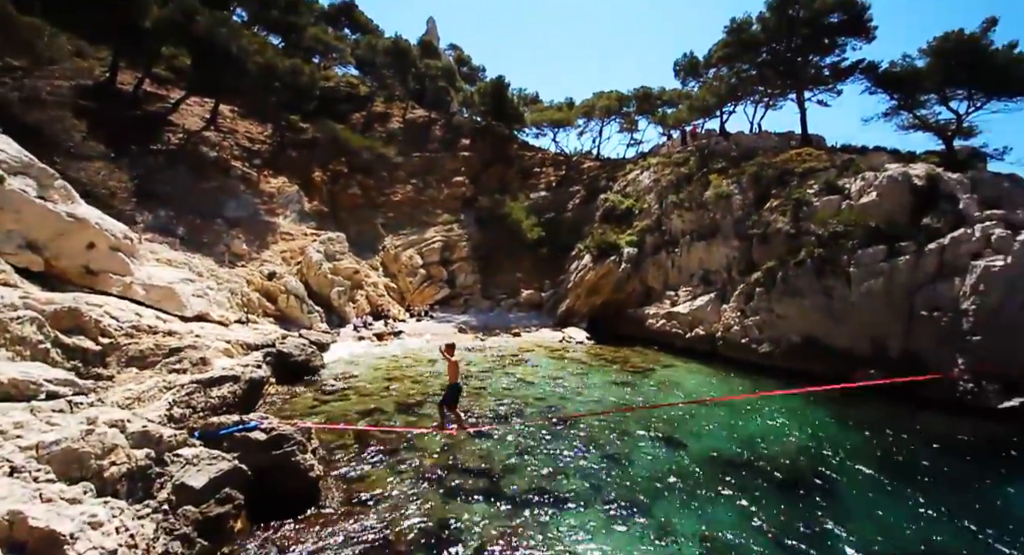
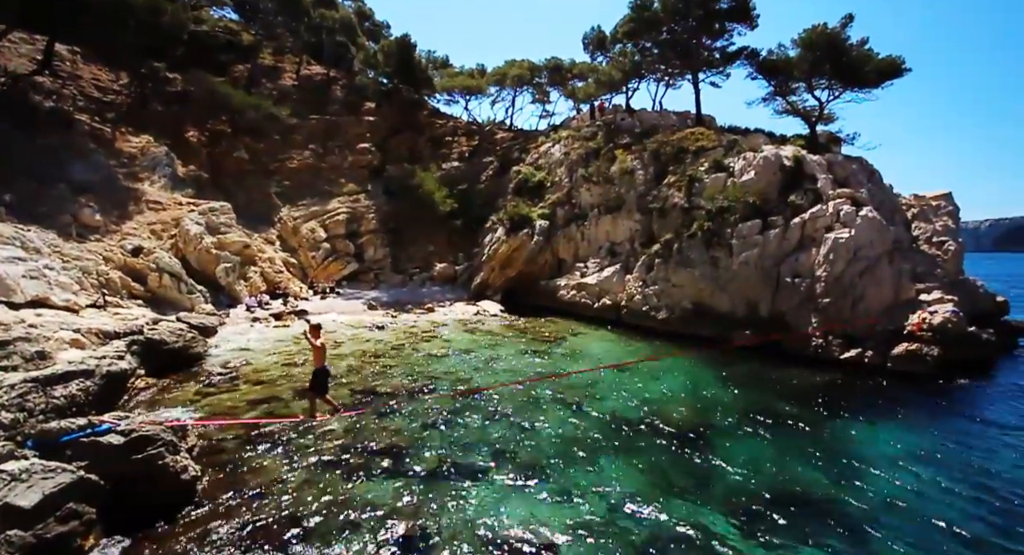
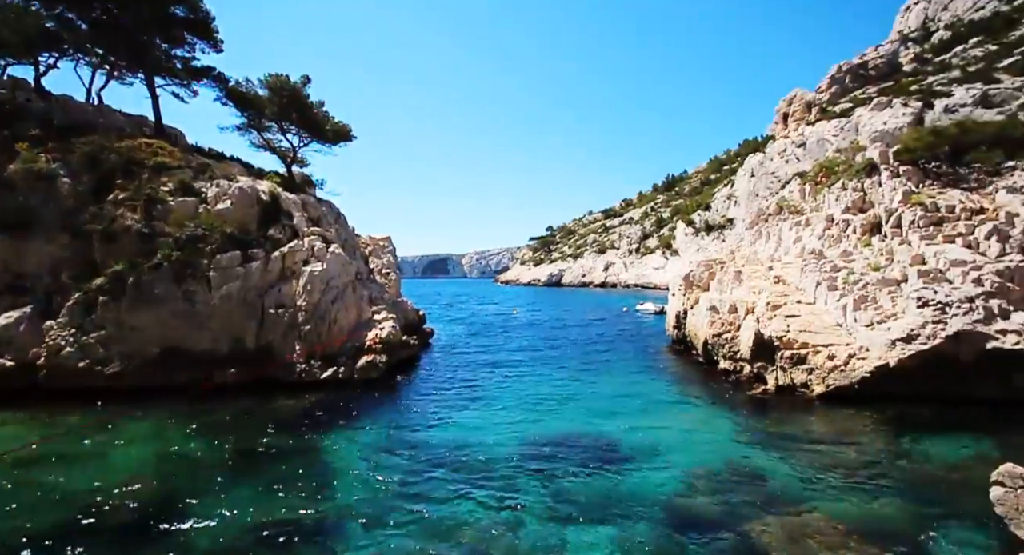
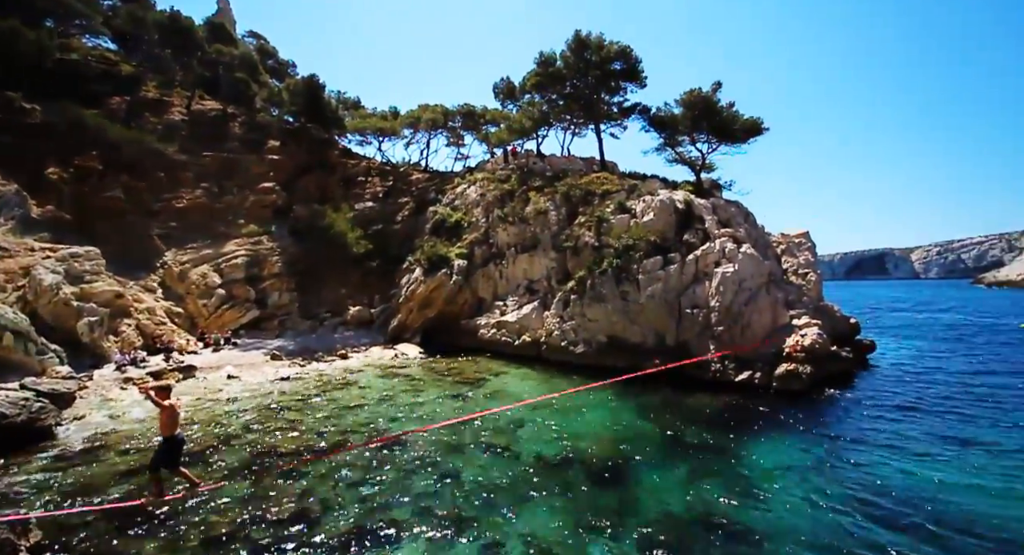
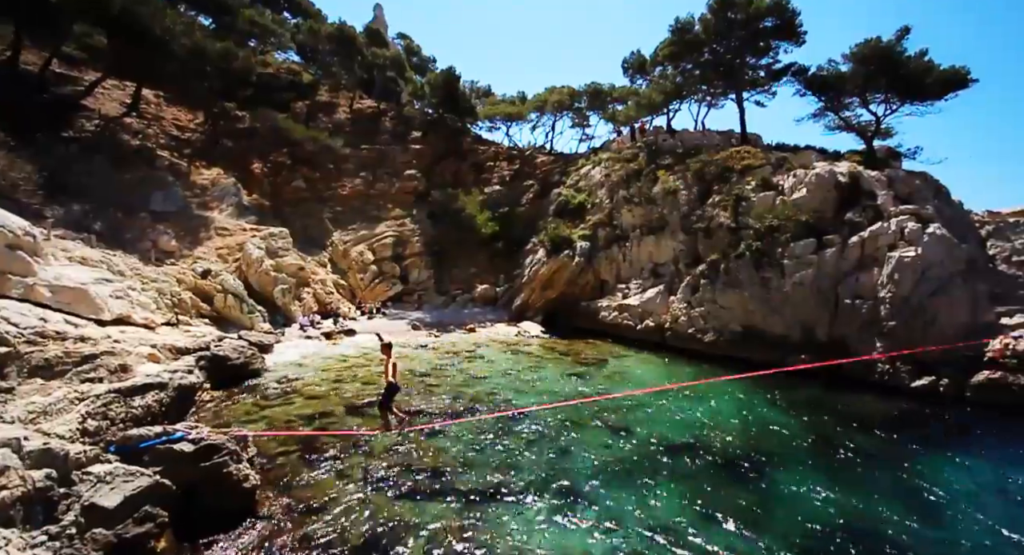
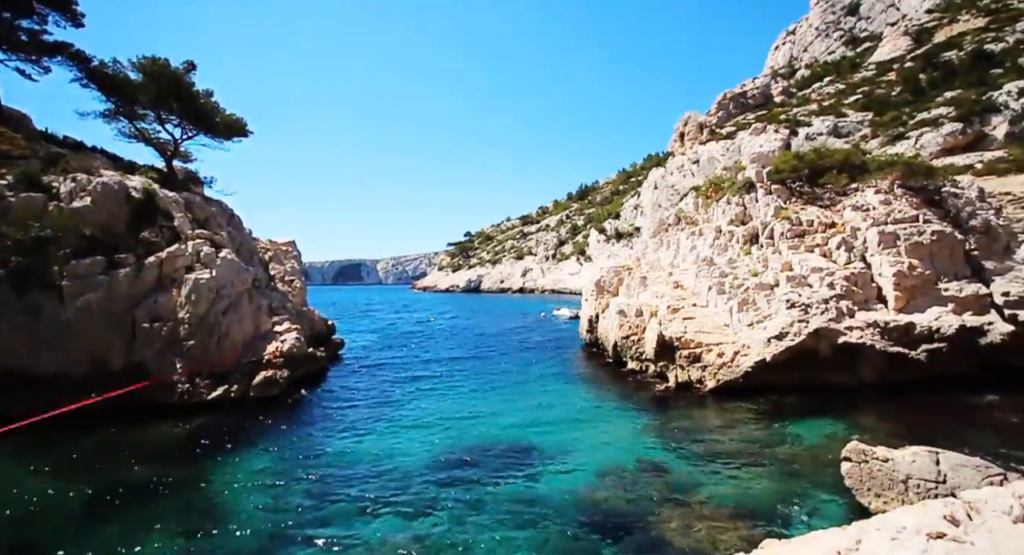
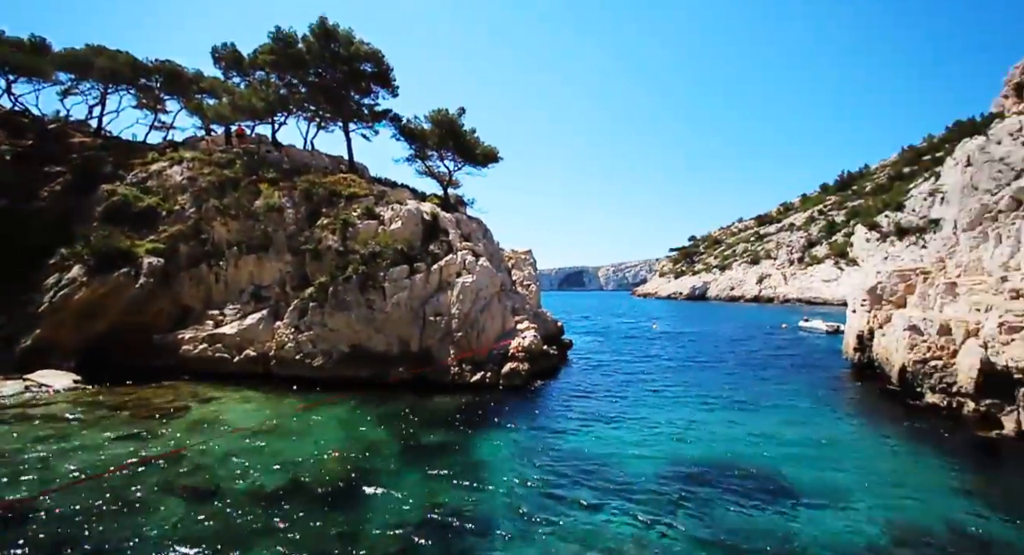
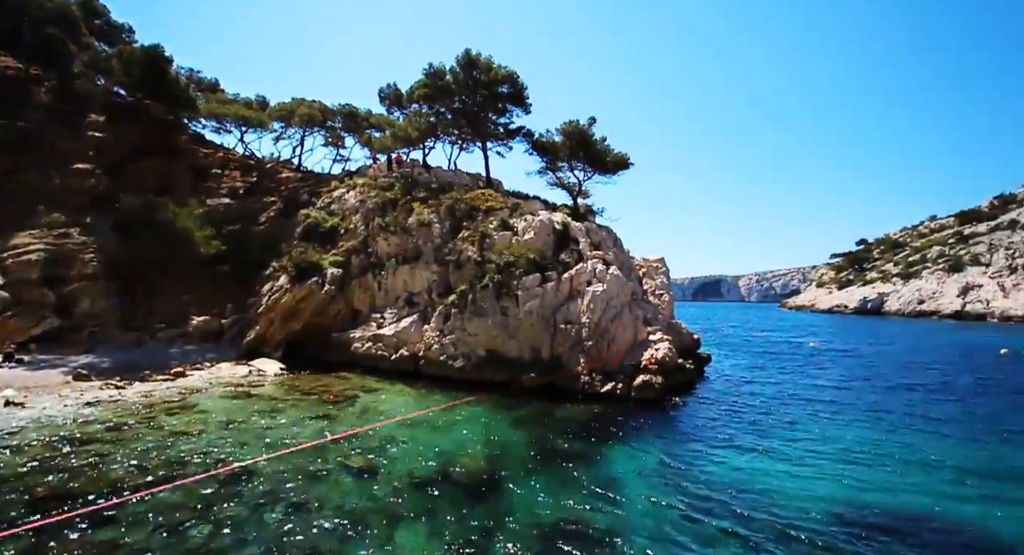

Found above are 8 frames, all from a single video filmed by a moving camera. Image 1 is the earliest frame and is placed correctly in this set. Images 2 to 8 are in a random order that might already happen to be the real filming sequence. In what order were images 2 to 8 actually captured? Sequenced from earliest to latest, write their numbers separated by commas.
5, 2, 4, 8, 7, 3, 6
